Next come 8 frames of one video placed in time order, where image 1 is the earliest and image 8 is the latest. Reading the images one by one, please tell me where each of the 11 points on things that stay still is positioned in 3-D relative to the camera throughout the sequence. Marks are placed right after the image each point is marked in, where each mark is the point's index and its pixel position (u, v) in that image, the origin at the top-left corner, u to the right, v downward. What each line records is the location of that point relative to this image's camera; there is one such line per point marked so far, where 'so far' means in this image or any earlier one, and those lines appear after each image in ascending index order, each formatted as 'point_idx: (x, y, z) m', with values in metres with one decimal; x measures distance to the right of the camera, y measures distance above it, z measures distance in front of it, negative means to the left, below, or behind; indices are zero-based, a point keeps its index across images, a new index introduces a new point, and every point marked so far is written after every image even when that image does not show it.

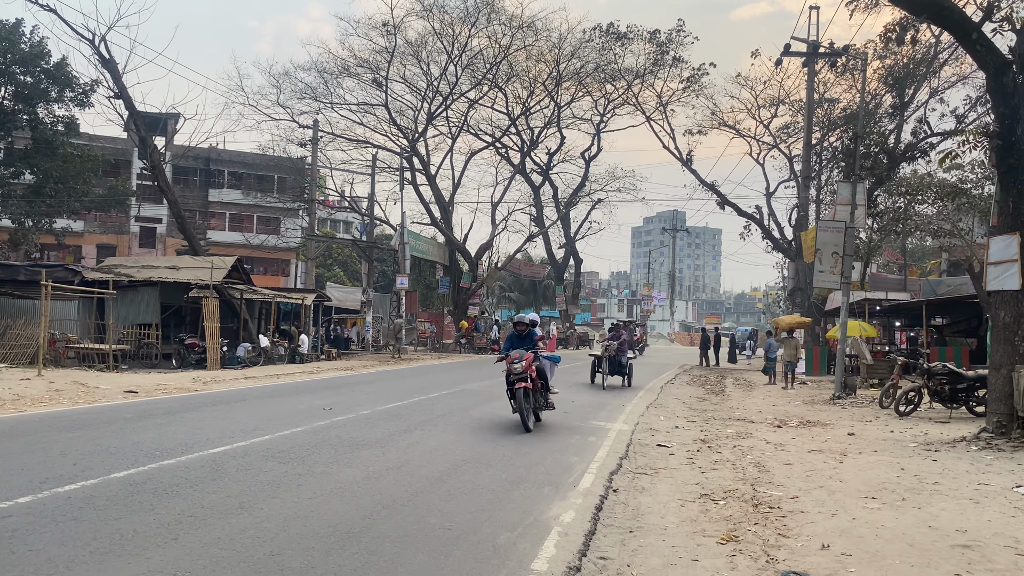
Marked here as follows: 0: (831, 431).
0: (+5.3, -2.4, +12.3) m
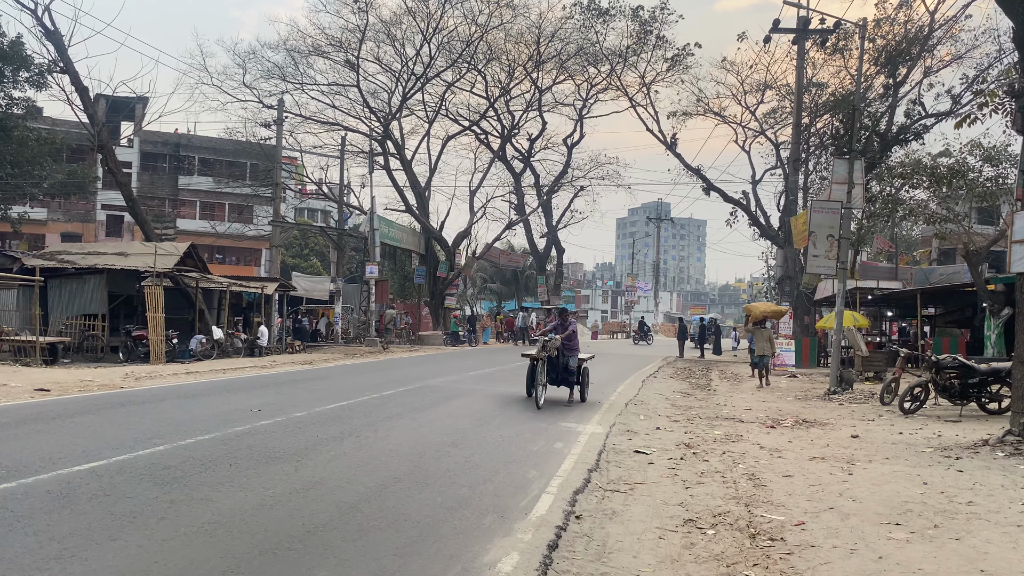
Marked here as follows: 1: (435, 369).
0: (+4.7, -2.1, +10.9) m
1: (-2.0, -2.2, +19.6) m
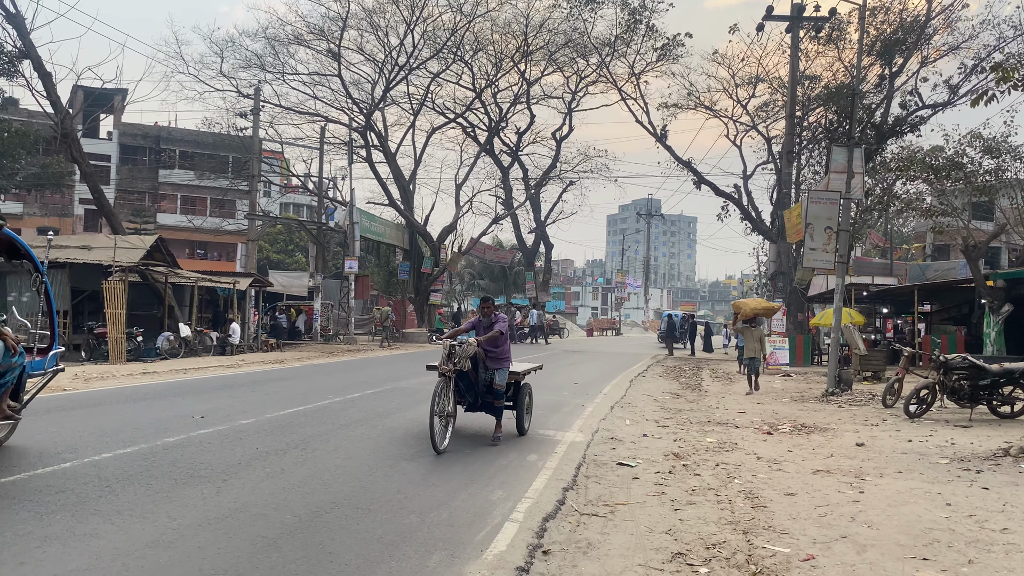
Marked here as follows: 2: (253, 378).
0: (+4.3, -2.0, +9.9) m
1: (-2.5, -2.1, +18.6) m
2: (-5.0, -1.8, +14.3) m
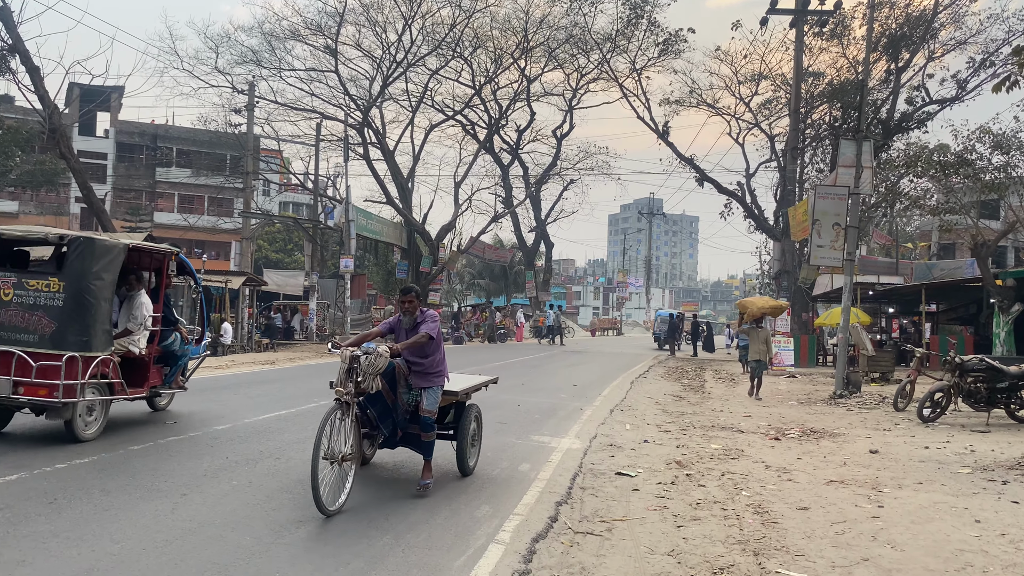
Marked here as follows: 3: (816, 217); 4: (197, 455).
0: (+4.2, -2.0, +9.4) m
1: (-2.6, -2.0, +18.0) m
2: (-5.1, -1.7, +13.7) m
3: (+6.4, +1.5, +15.4) m
4: (-3.0, -1.6, +7.0) m
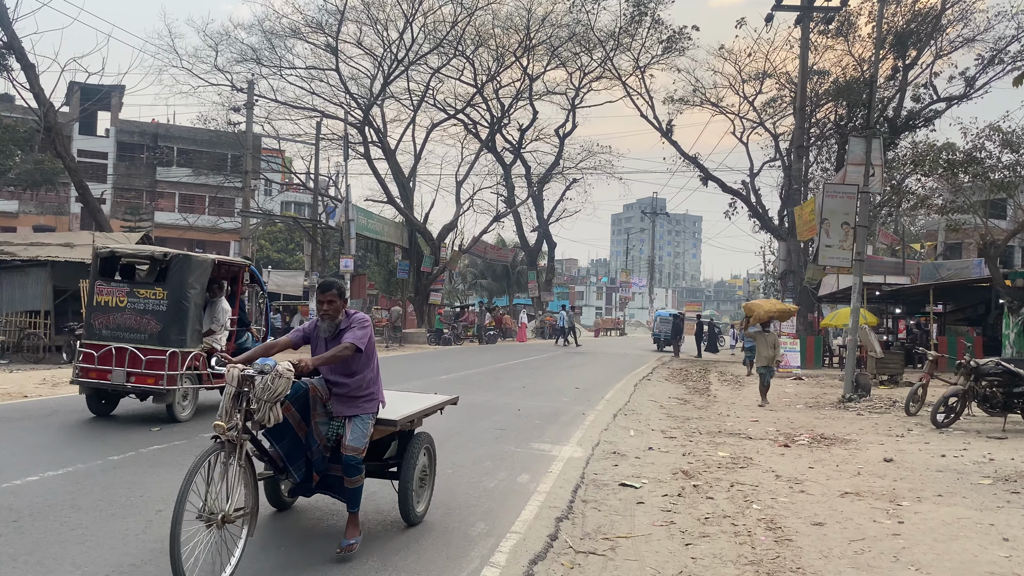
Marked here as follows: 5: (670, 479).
0: (+4.2, -2.0, +9.0) m
1: (-2.5, -2.1, +17.7) m
2: (-5.1, -1.7, +13.4) m
3: (+6.4, +1.5, +15.1) m
4: (-3.0, -1.6, +6.6) m
5: (+1.6, -2.0, +7.6) m
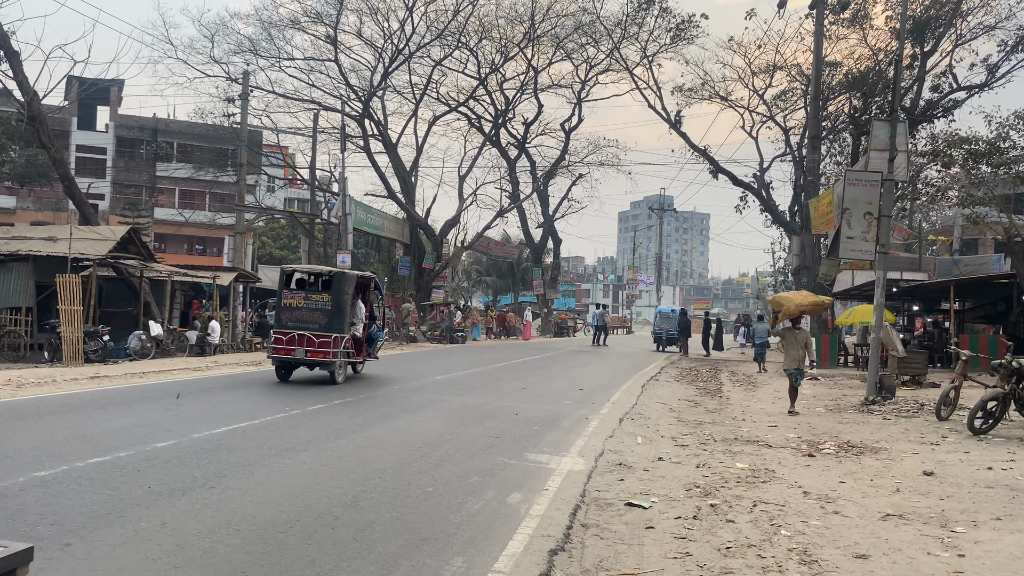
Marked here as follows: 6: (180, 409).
0: (+4.2, -2.0, +8.1) m
1: (-2.5, -1.9, +16.8) m
2: (-5.1, -1.6, +12.5) m
3: (+6.4, +1.6, +14.1) m
4: (-3.1, -1.5, +5.7) m
5: (+1.5, -1.9, +6.6) m
6: (-4.3, -1.6, +9.8) m
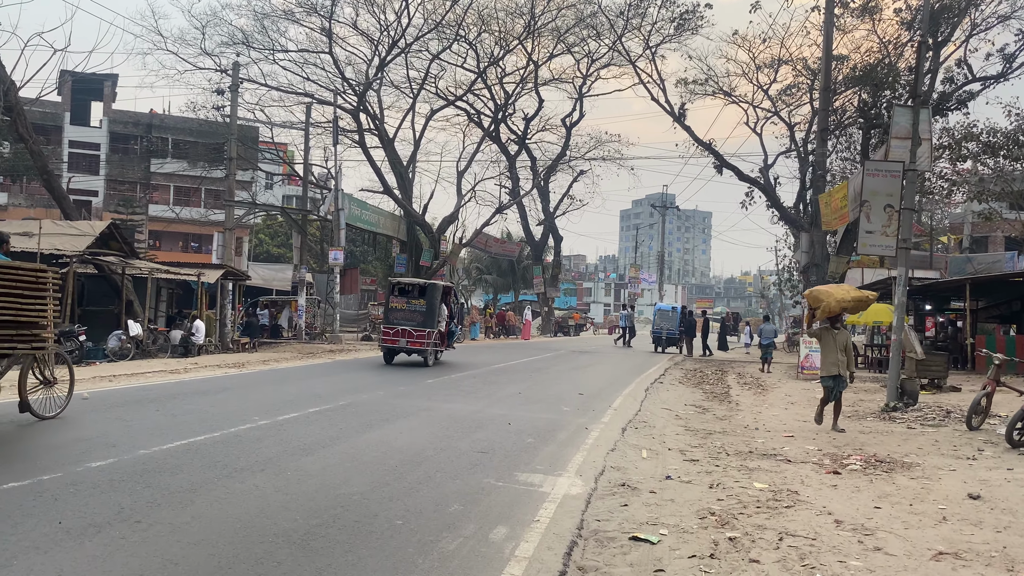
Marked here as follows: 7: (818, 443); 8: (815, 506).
0: (+4.1, -1.9, +7.1) m
1: (-2.6, -1.9, +15.9) m
2: (-5.2, -1.6, +11.6) m
3: (+6.3, +1.6, +13.1) m
4: (-3.2, -1.5, +4.8) m
5: (+1.4, -1.9, +5.7) m
6: (-4.4, -1.5, +8.9) m
7: (+4.1, -2.0, +9.8) m
8: (+2.7, -1.9, +6.5) m
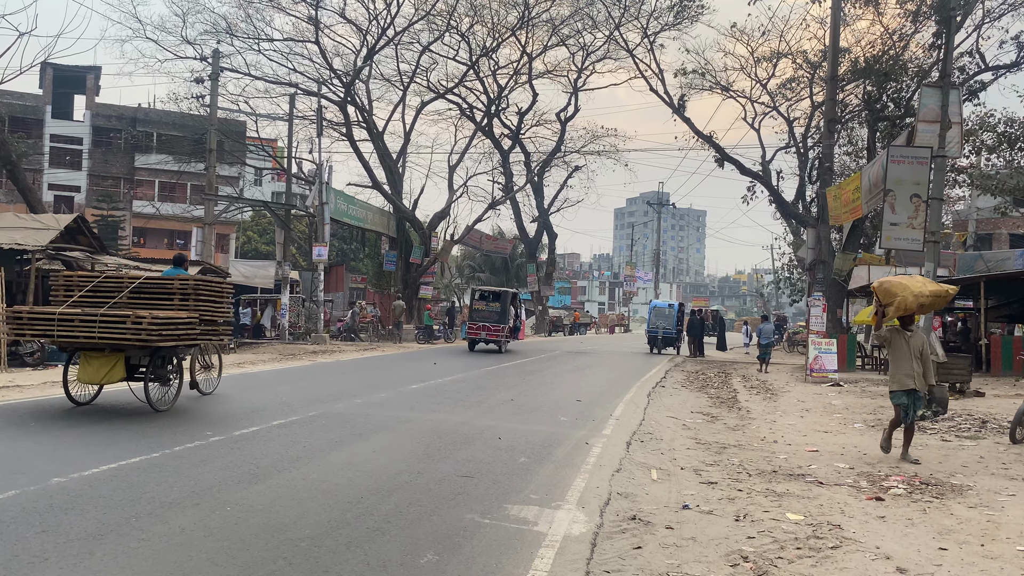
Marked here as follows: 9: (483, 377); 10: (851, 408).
0: (+4.0, -1.9, +6.0) m
1: (-2.8, -1.8, +14.7) m
2: (-5.4, -1.6, +10.4) m
3: (+6.1, +1.6, +12.0) m
4: (-3.3, -1.5, +3.7) m
5: (+1.3, -1.8, +4.6) m
6: (-4.5, -1.5, +7.7) m
7: (+3.9, -2.0, +8.7) m
8: (+2.6, -1.9, +5.4) m
9: (-0.6, -1.9, +16.2) m
10: (+6.0, -2.1, +13.2) m
